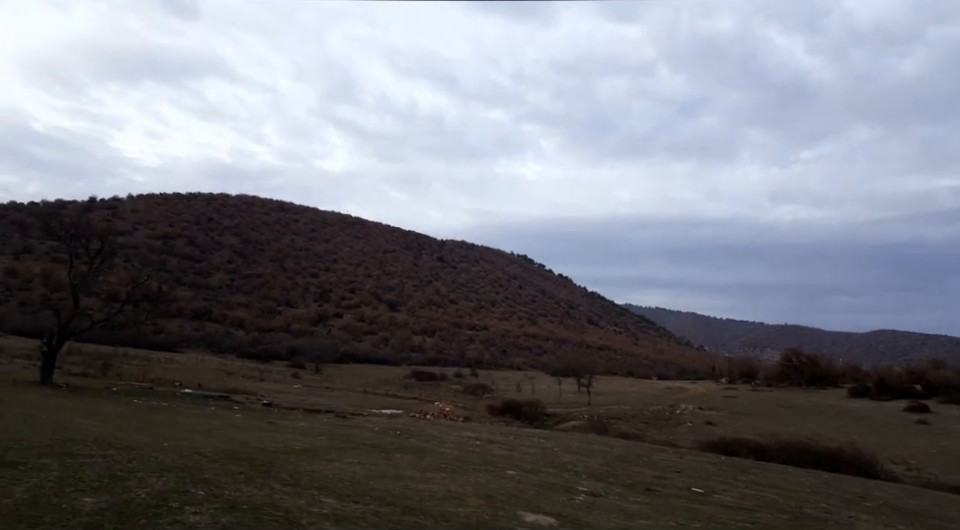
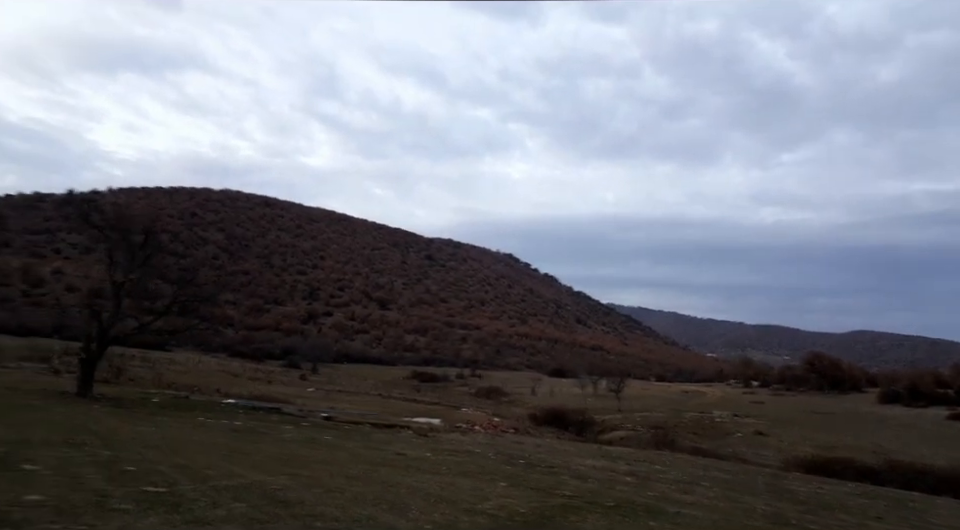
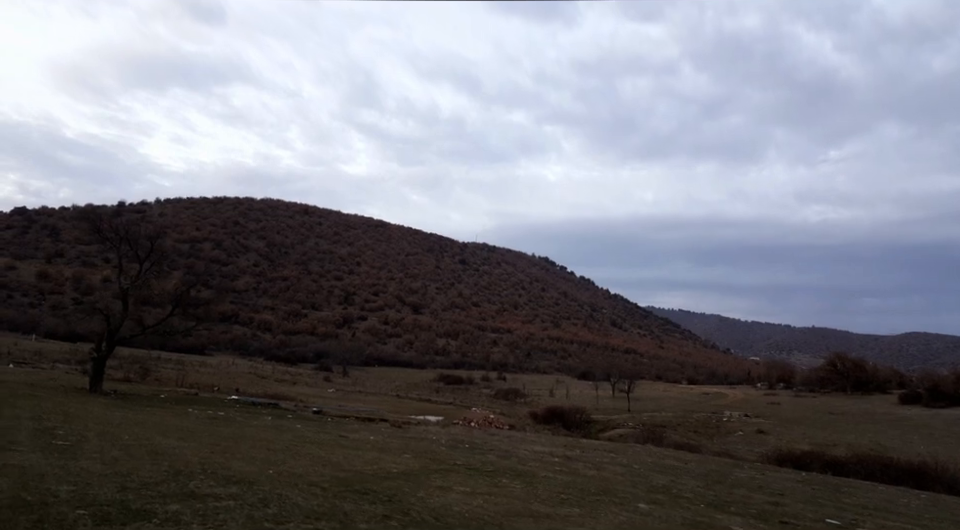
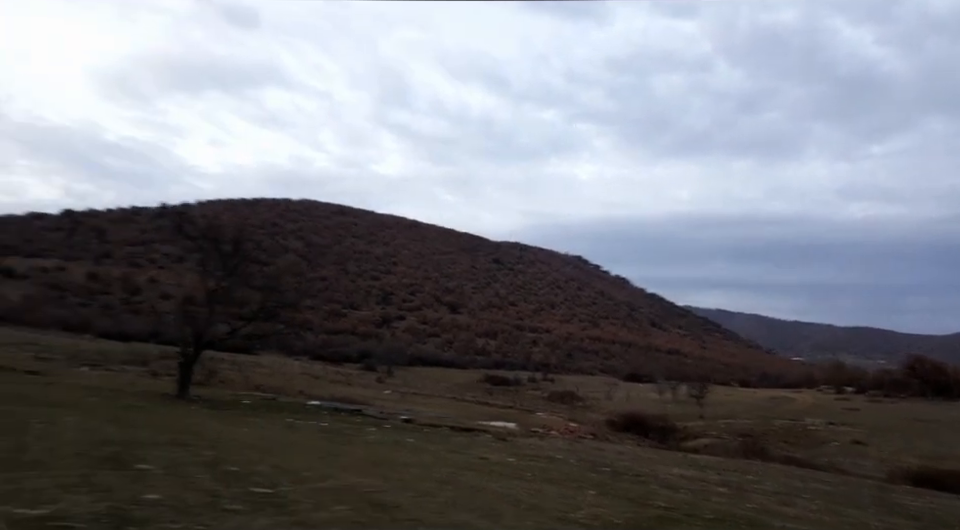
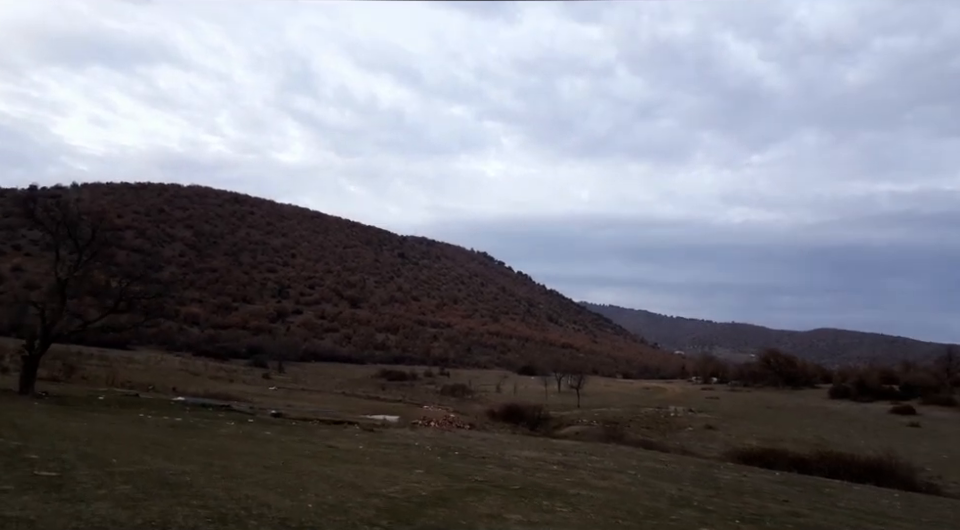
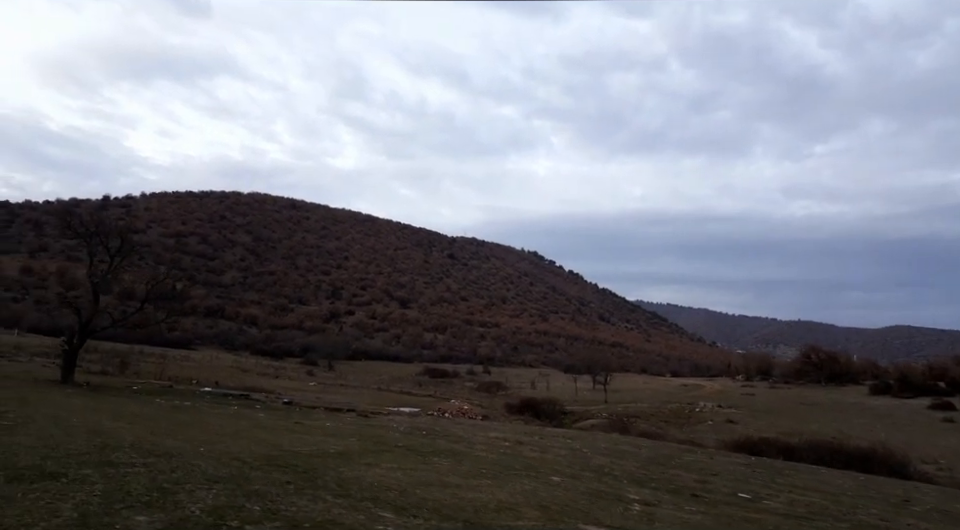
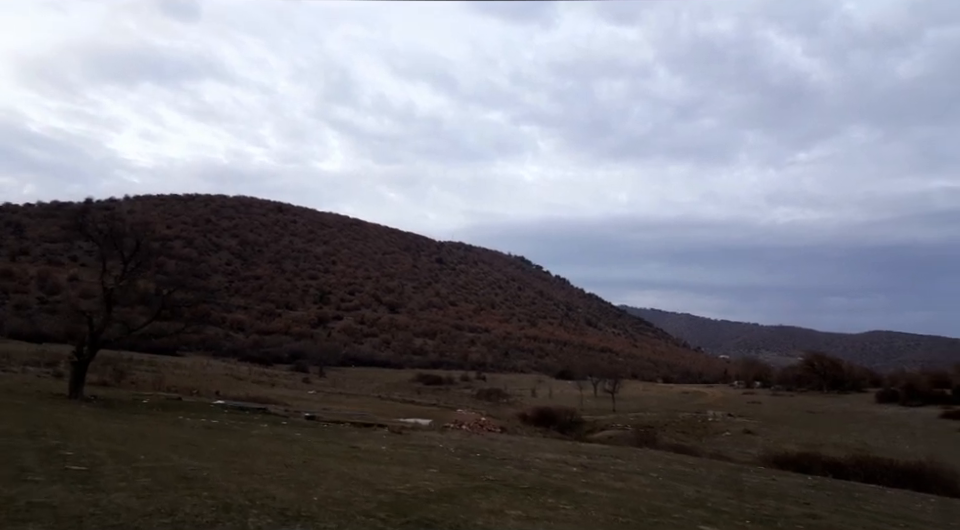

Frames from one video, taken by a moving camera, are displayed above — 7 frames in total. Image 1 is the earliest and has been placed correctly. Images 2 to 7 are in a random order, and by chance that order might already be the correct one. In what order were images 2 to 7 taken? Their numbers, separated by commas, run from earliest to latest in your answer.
6, 3, 7, 5, 2, 4
